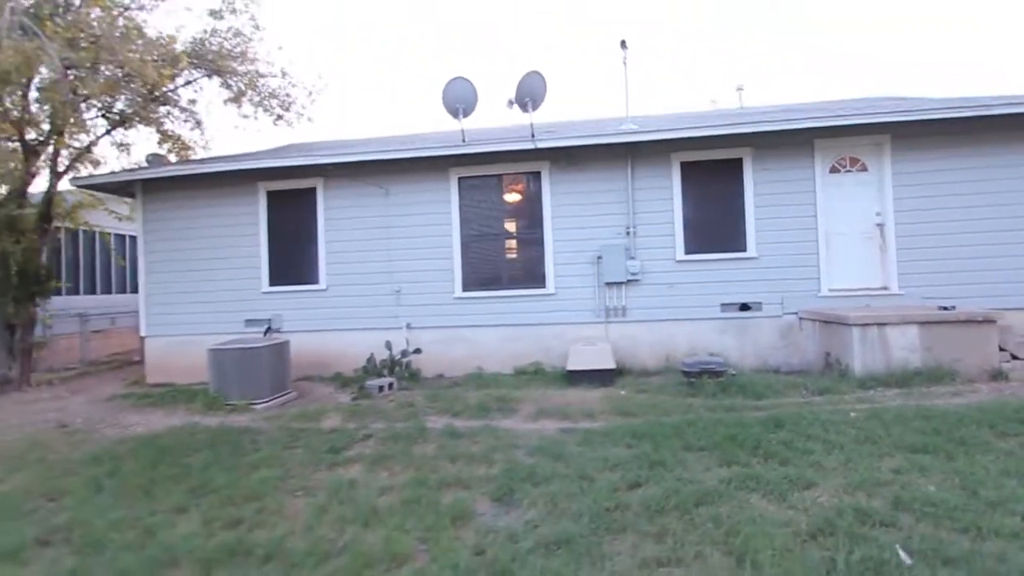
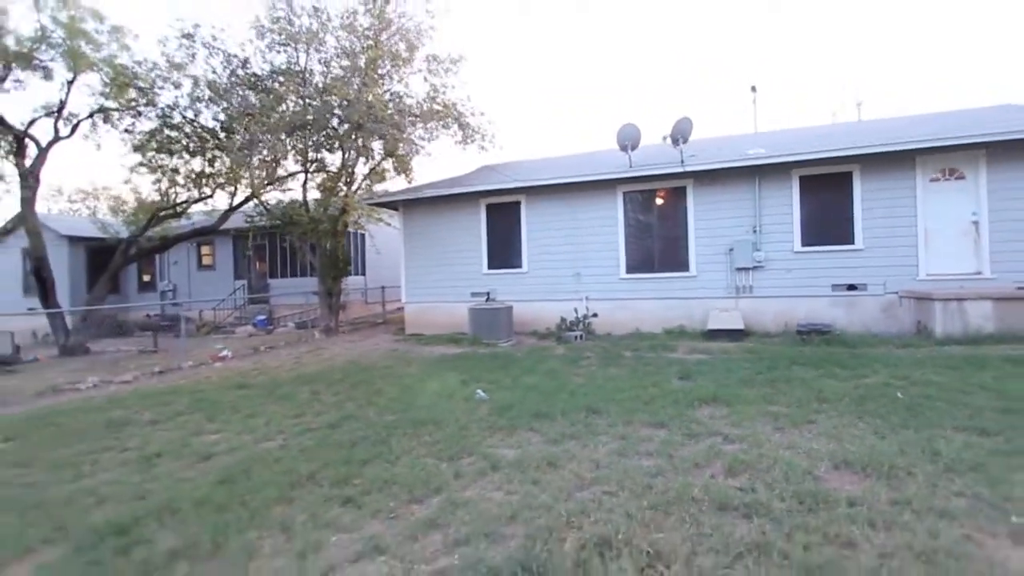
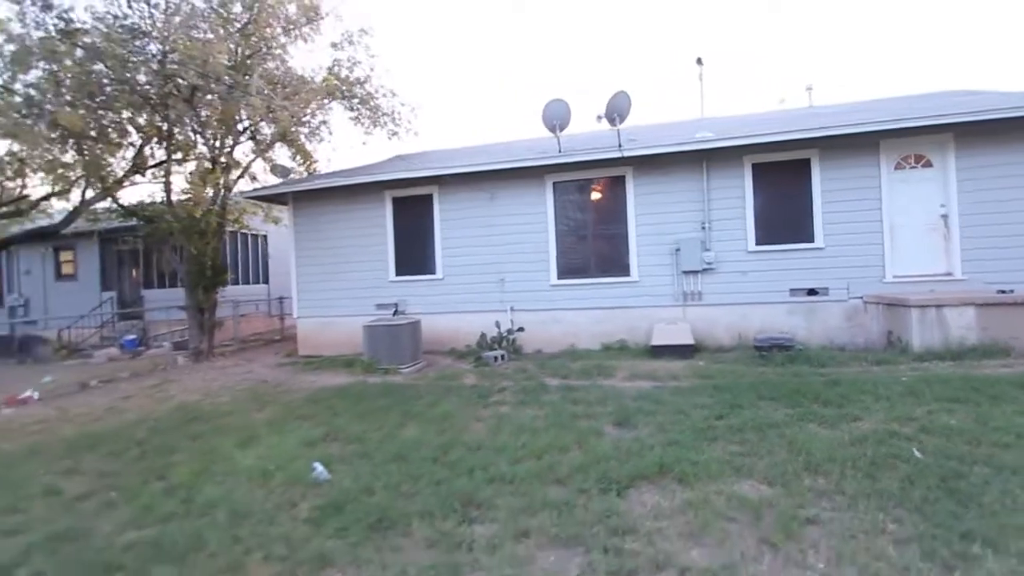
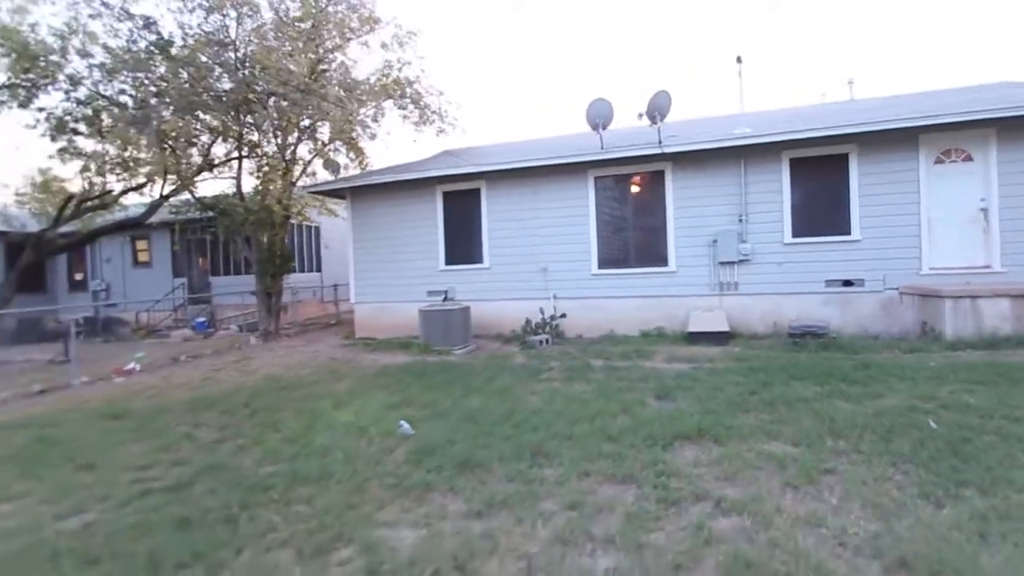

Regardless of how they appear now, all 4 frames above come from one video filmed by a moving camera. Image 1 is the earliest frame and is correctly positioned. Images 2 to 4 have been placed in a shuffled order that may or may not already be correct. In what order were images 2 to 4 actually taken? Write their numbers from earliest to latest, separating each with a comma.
3, 4, 2
